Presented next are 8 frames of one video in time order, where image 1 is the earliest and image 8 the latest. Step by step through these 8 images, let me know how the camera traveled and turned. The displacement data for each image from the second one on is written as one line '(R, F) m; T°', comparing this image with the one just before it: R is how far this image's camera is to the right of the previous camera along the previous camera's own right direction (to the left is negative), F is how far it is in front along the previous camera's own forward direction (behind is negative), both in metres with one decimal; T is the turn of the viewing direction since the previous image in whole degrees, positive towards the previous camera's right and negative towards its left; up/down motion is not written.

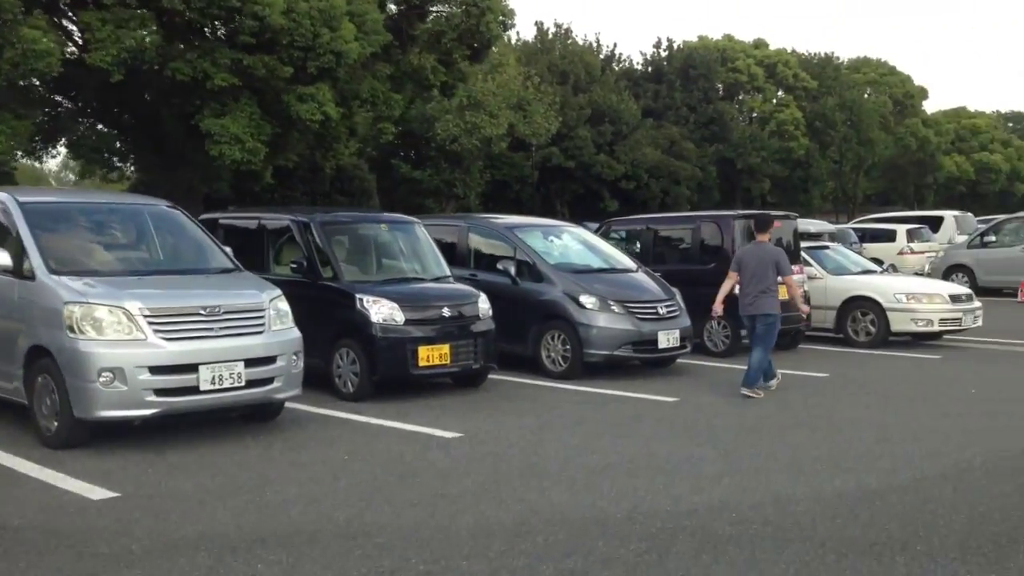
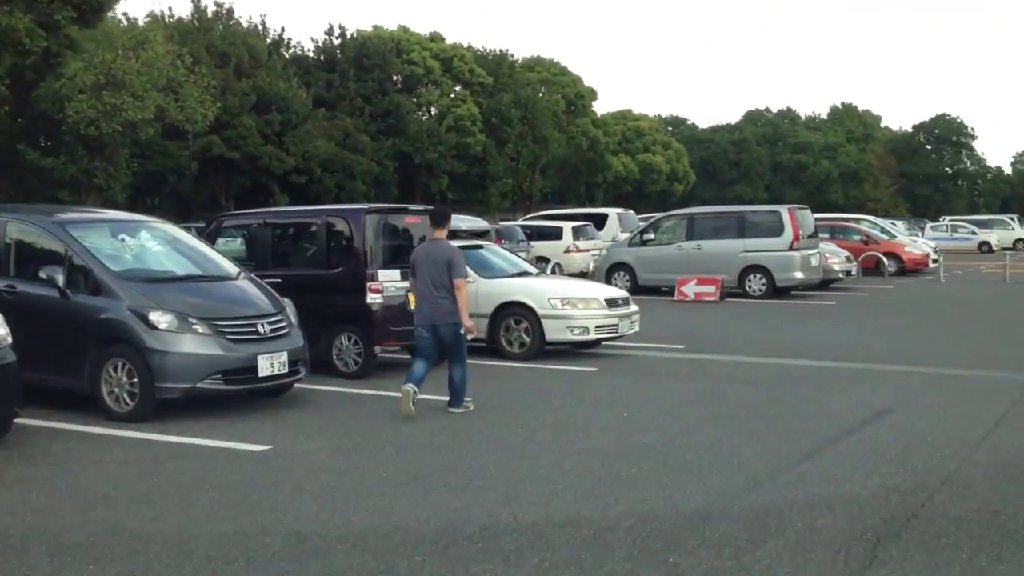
(+1.1, +2.1) m; +17°
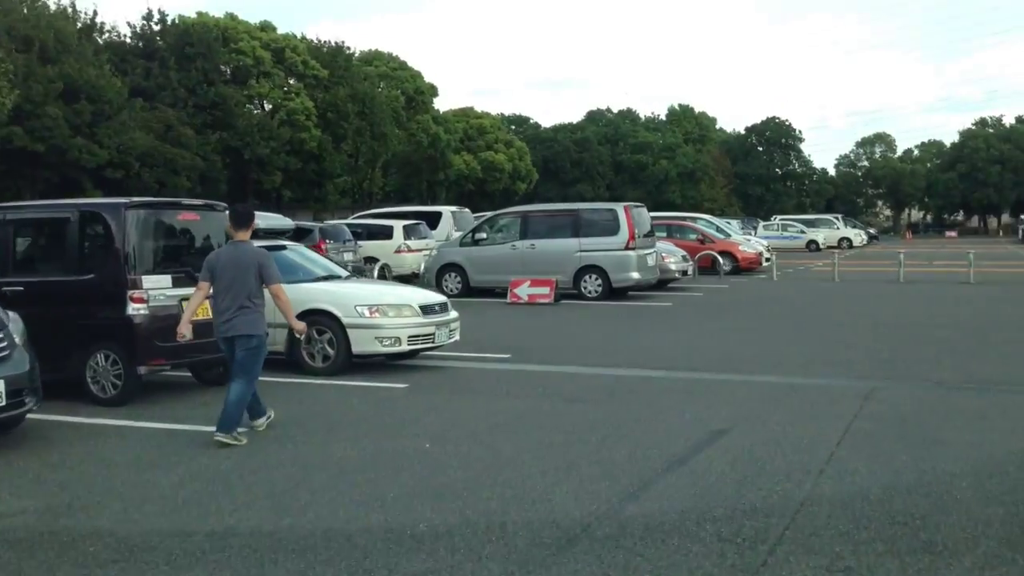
(+0.5, +1.4) m; +8°
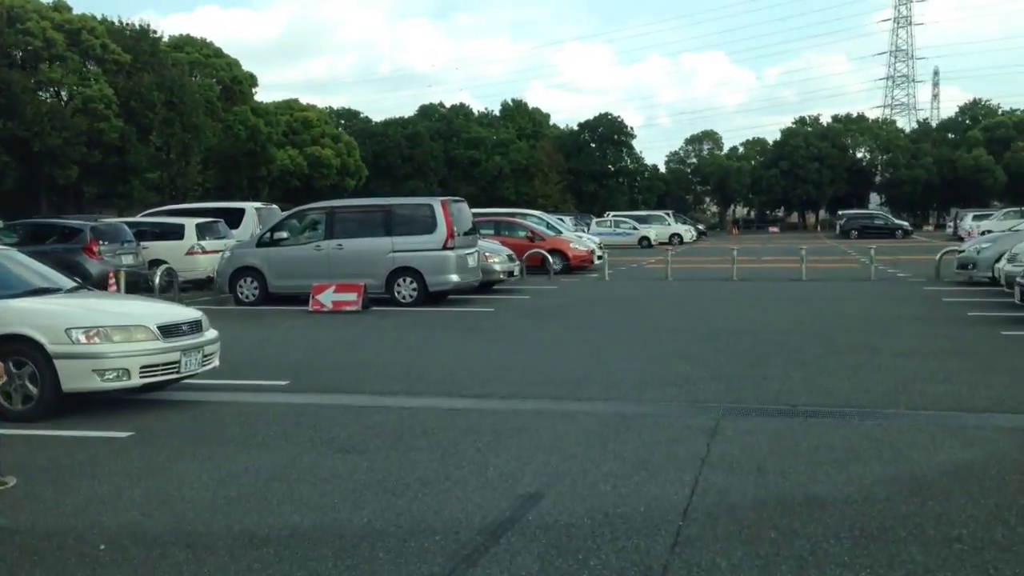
(+0.6, +2.2) m; +9°
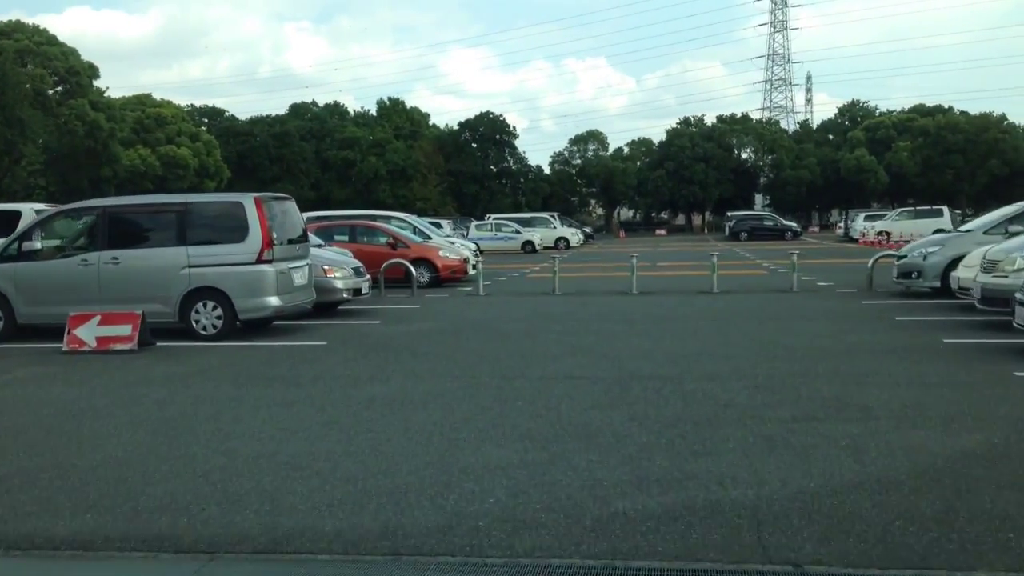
(+0.7, +4.5) m; +6°
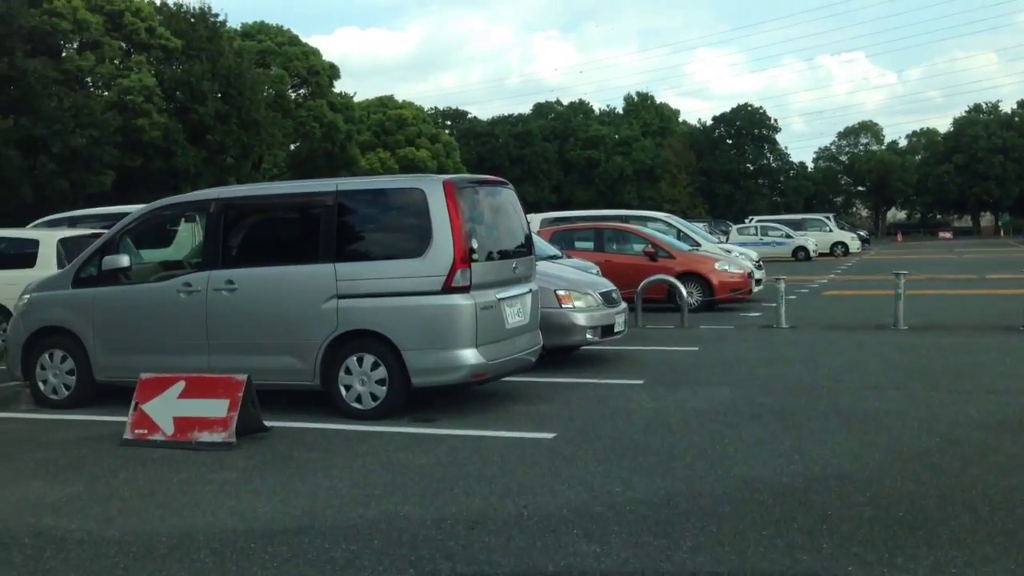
(-1.0, +6.1) m; -14°
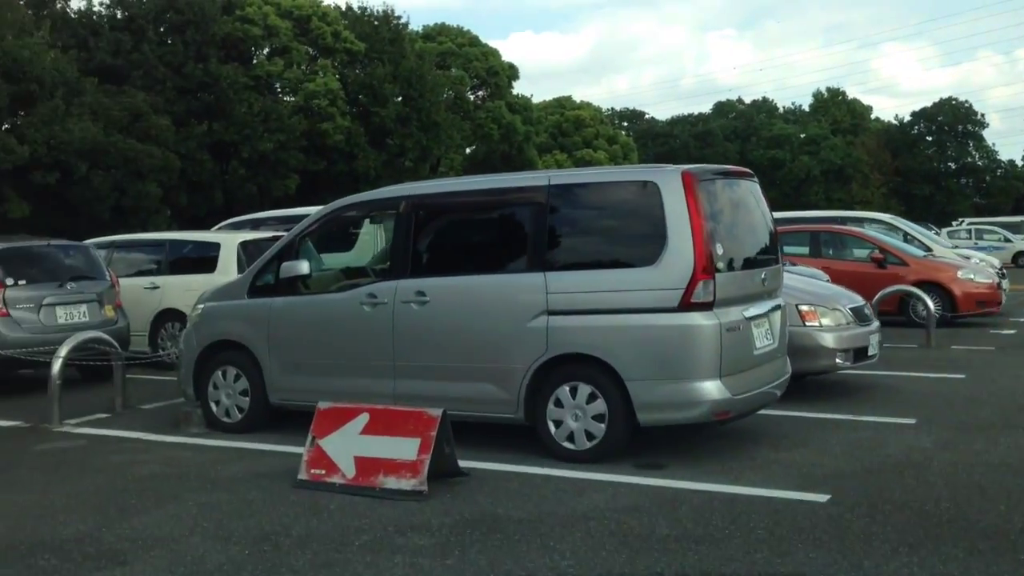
(-0.5, +1.6) m; -10°
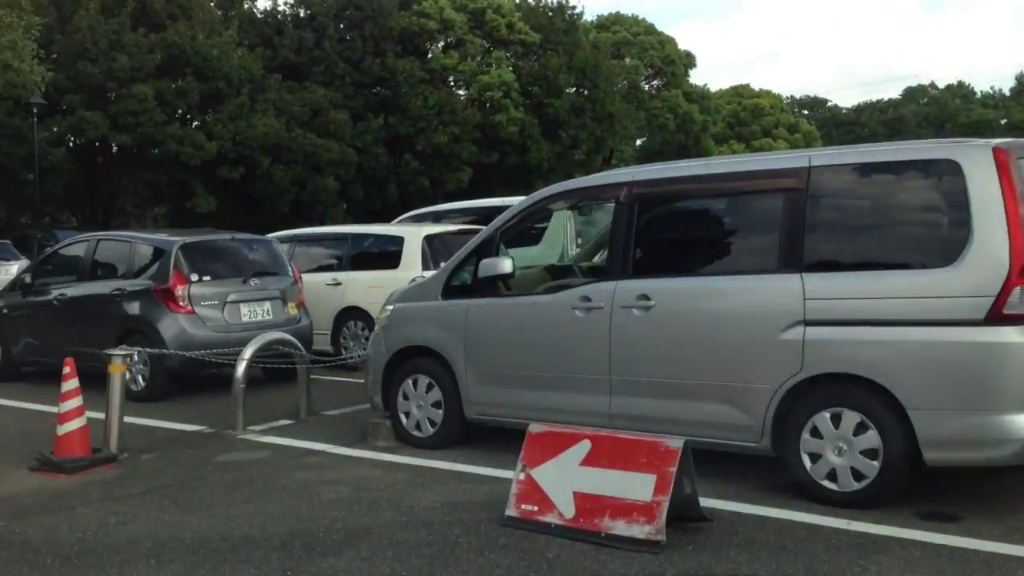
(-0.5, +1.1) m; -9°
